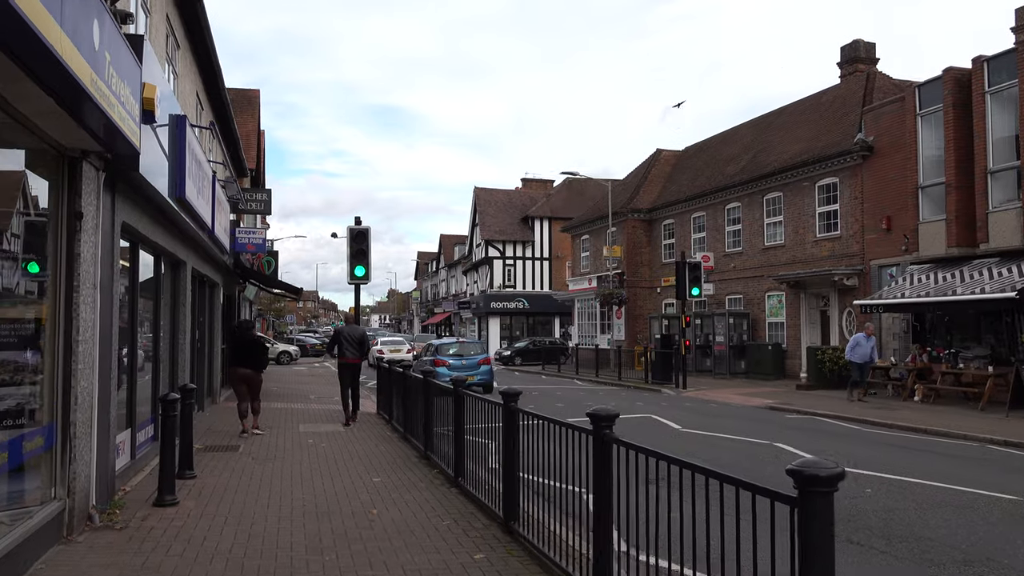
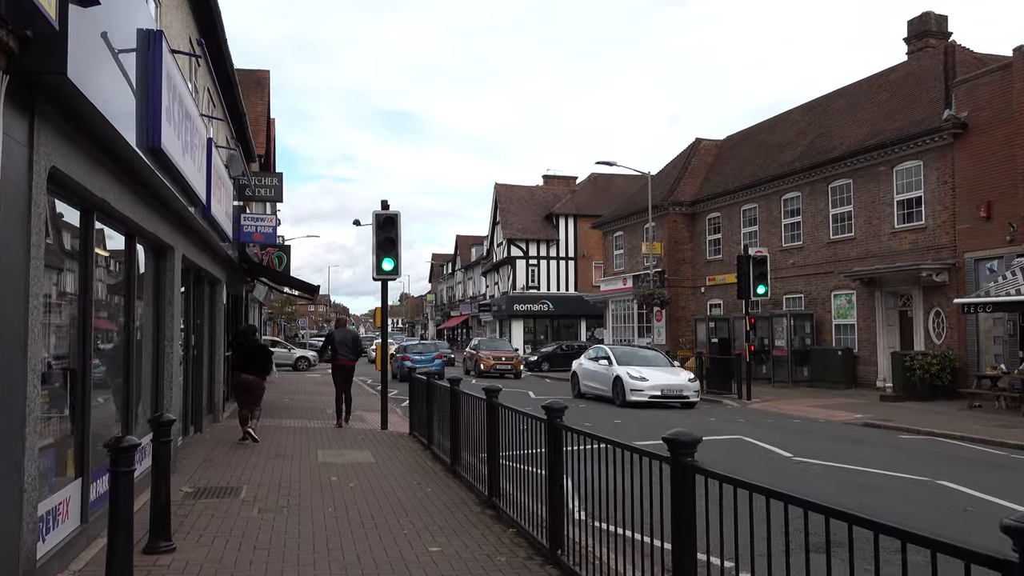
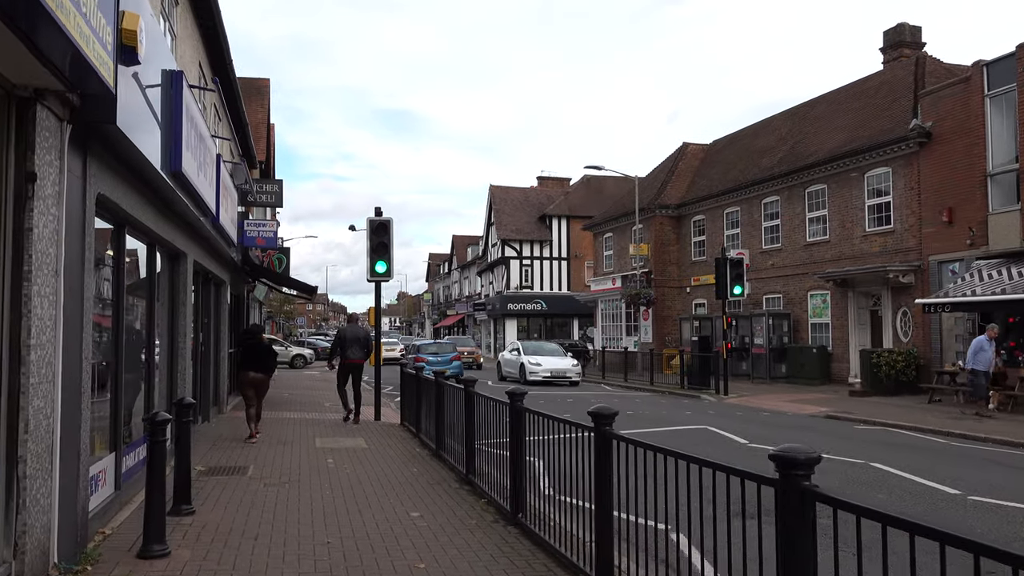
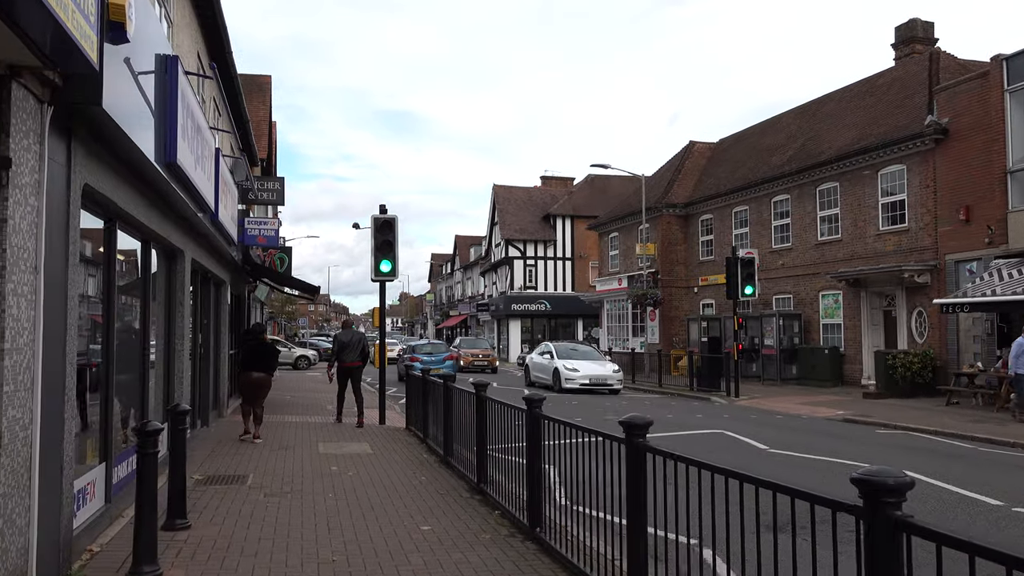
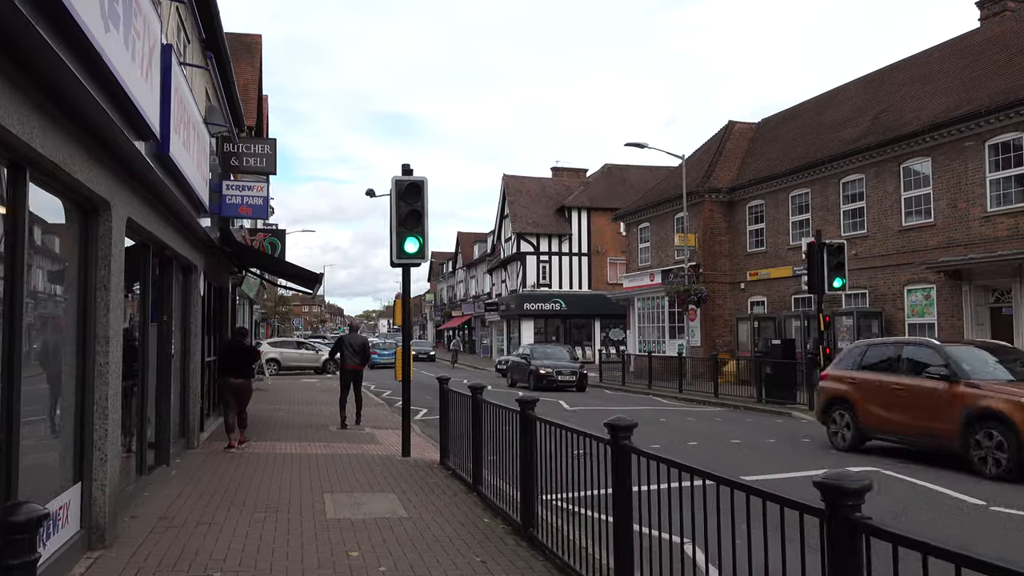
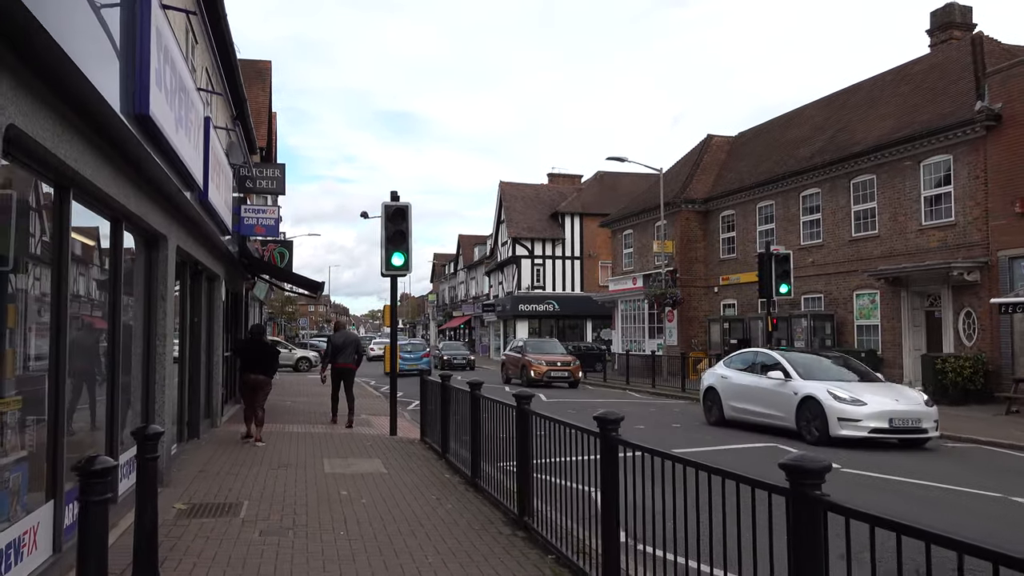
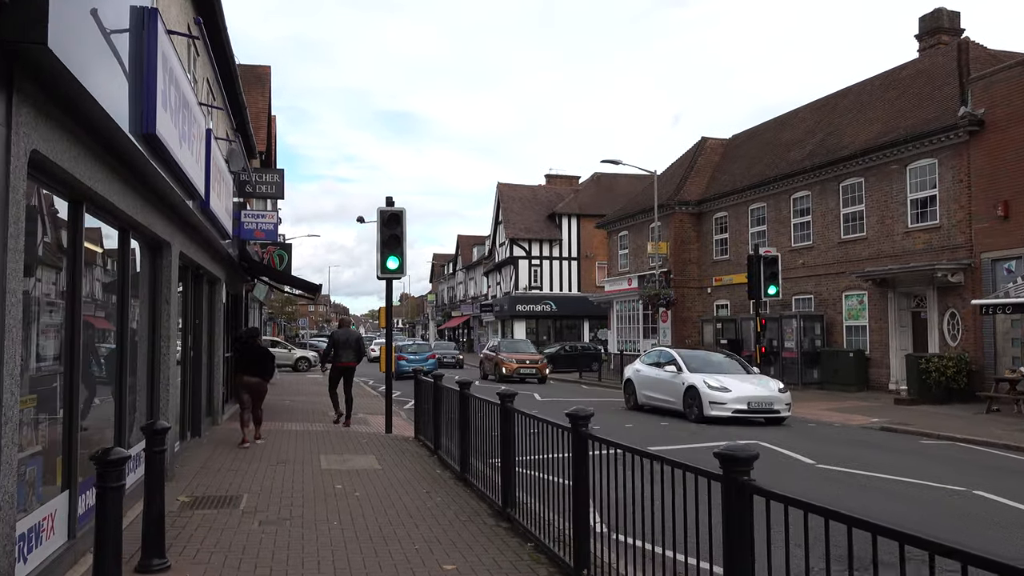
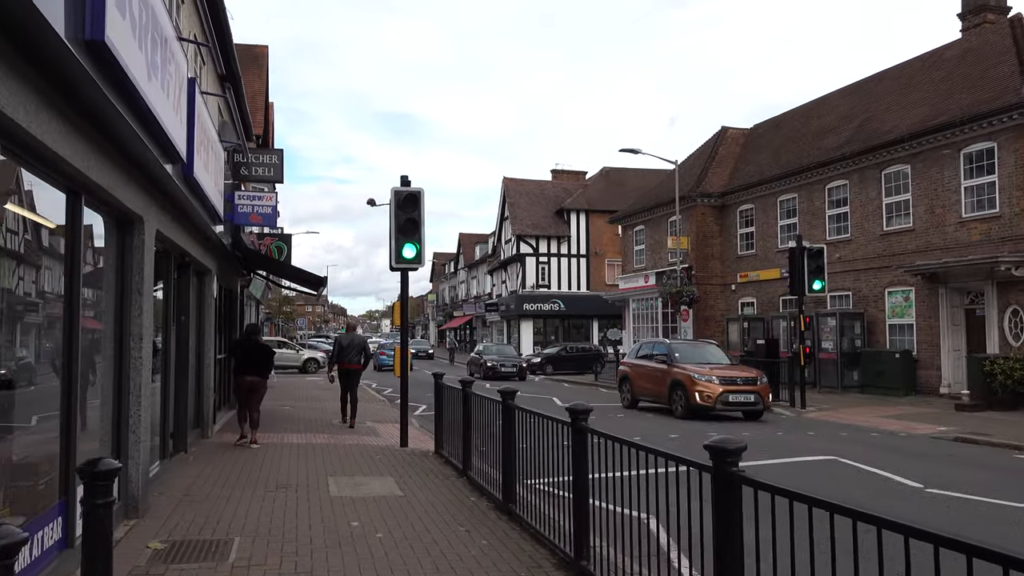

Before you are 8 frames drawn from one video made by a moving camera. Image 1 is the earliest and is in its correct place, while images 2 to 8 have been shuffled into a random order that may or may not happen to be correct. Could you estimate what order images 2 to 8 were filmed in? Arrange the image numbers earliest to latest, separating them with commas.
3, 4, 2, 7, 6, 8, 5
